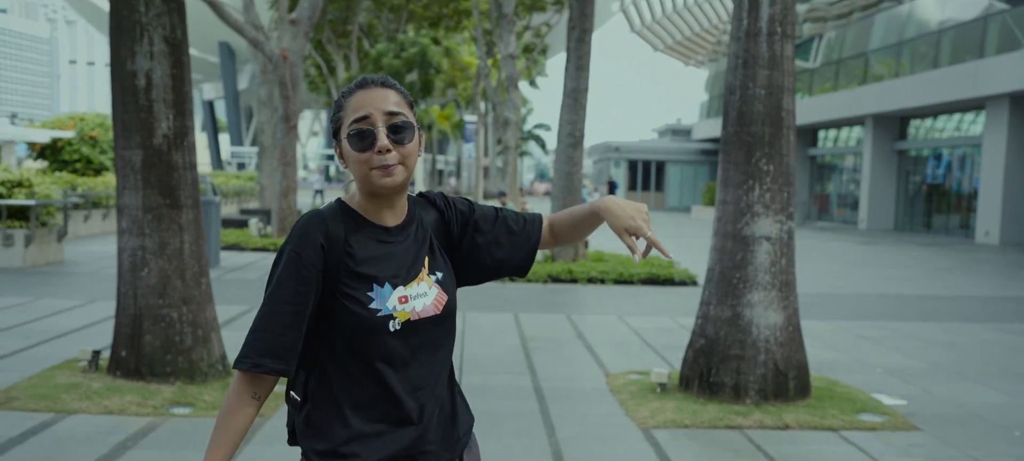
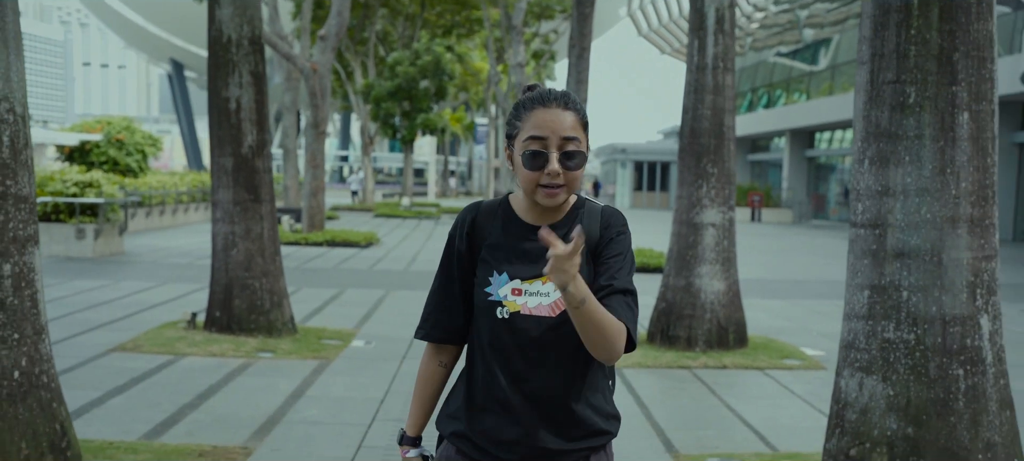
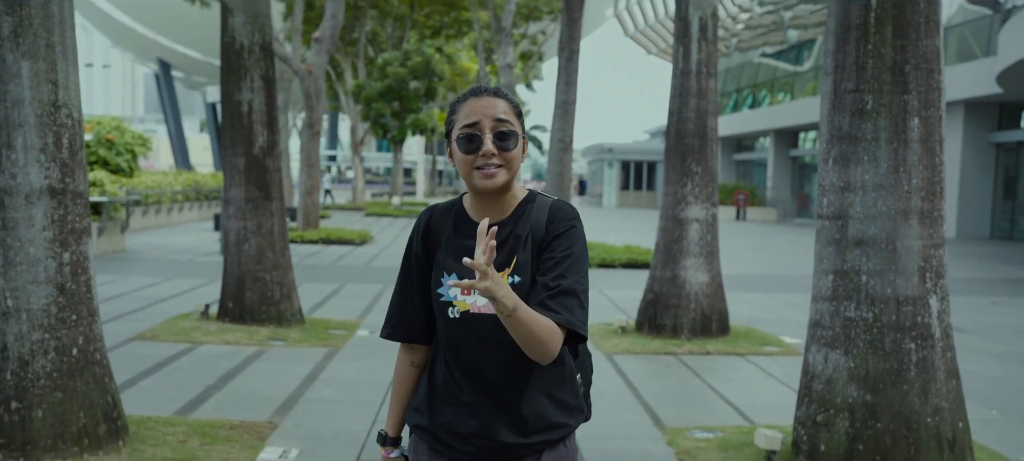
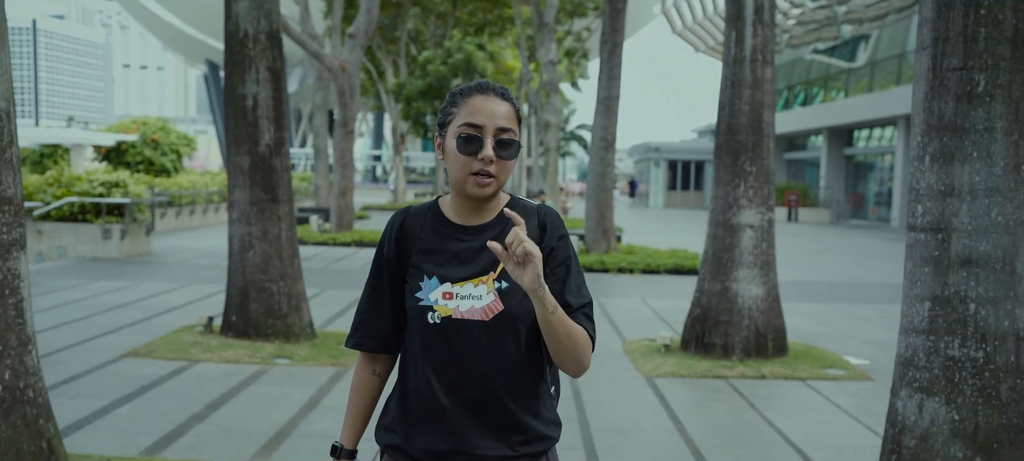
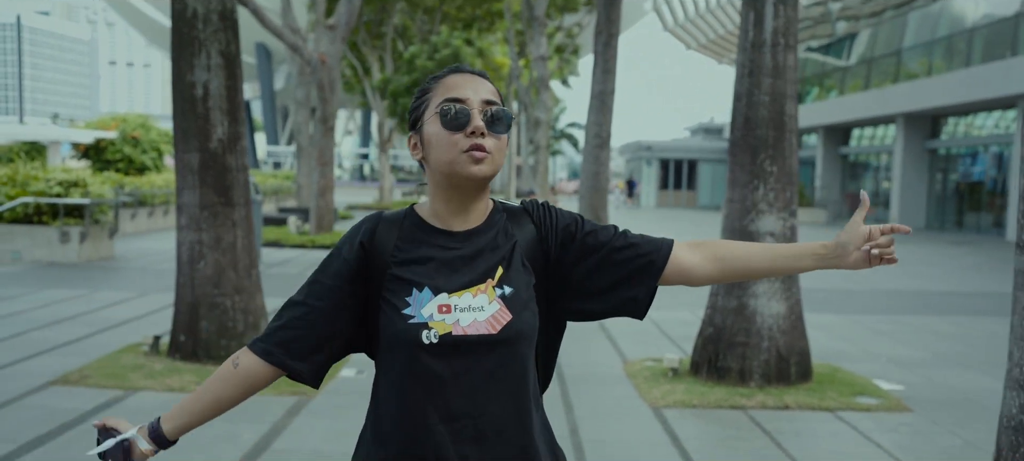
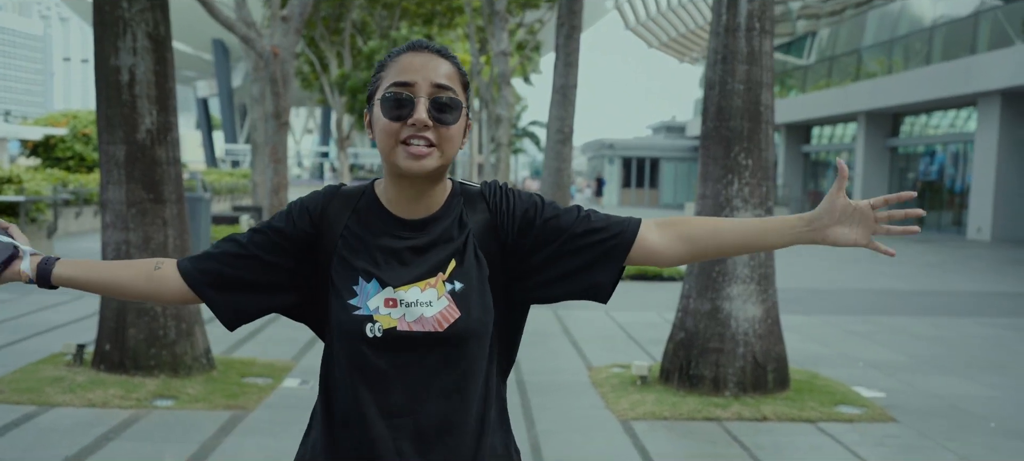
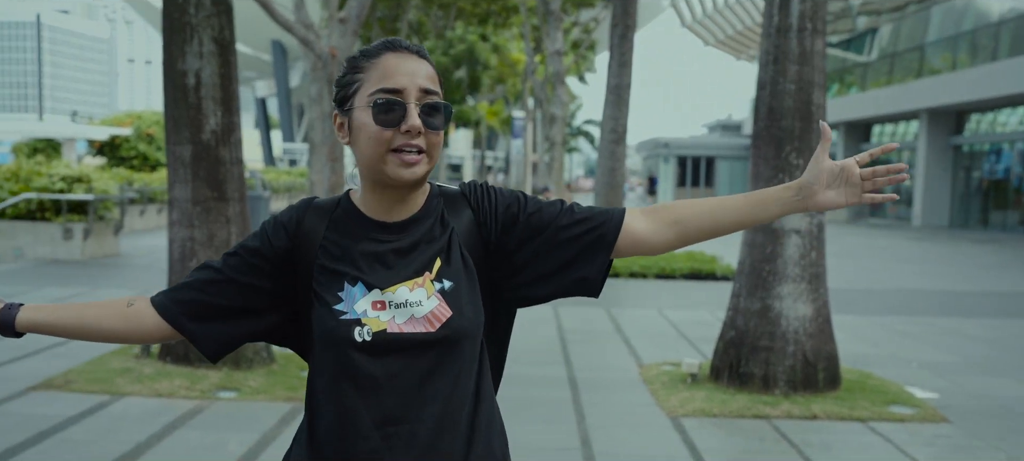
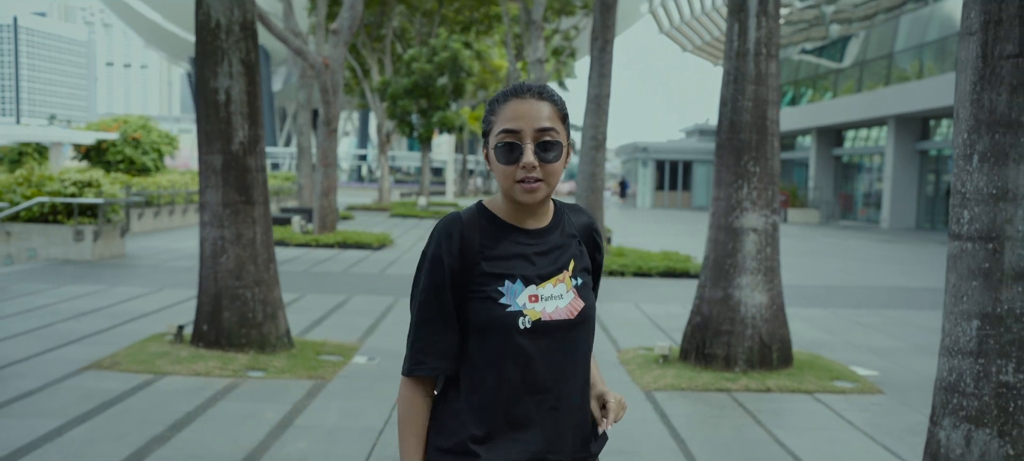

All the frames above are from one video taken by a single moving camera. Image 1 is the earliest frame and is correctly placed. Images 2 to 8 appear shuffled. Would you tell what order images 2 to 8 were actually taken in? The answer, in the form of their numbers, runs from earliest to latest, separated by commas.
6, 7, 5, 8, 4, 2, 3
